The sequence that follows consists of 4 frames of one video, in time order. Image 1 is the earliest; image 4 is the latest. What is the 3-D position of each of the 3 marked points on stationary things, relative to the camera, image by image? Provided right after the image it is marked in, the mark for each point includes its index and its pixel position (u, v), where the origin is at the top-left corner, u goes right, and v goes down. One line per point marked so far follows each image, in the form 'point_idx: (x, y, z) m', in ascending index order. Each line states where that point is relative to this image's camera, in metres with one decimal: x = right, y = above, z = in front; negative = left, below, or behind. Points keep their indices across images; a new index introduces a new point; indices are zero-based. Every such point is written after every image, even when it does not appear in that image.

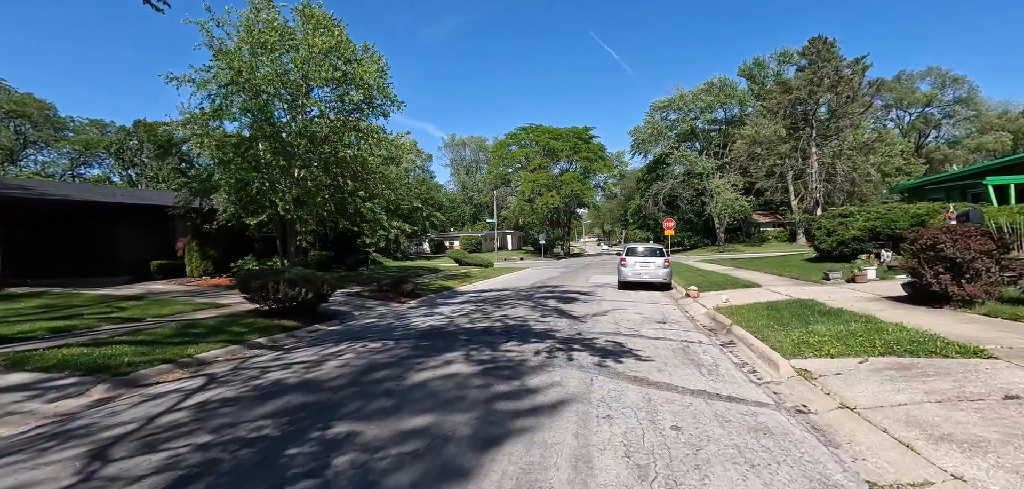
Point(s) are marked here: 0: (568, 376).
0: (+0.7, -1.7, +6.2) m
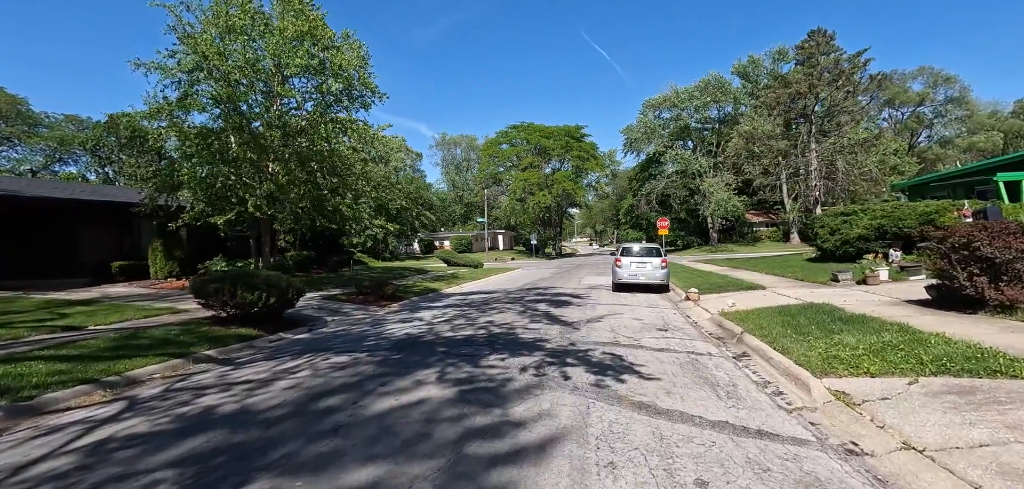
0: (+0.5, -1.7, +5.1) m
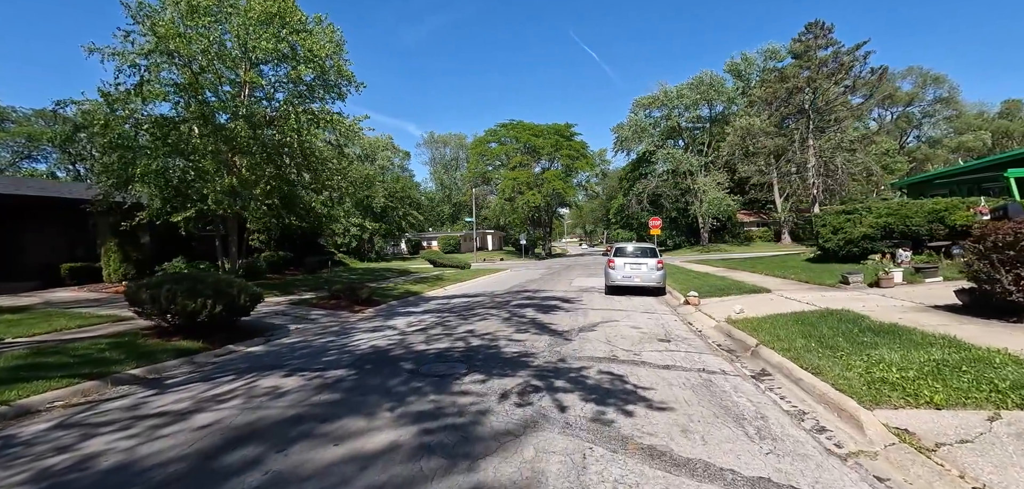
0: (+0.3, -1.7, +3.9) m
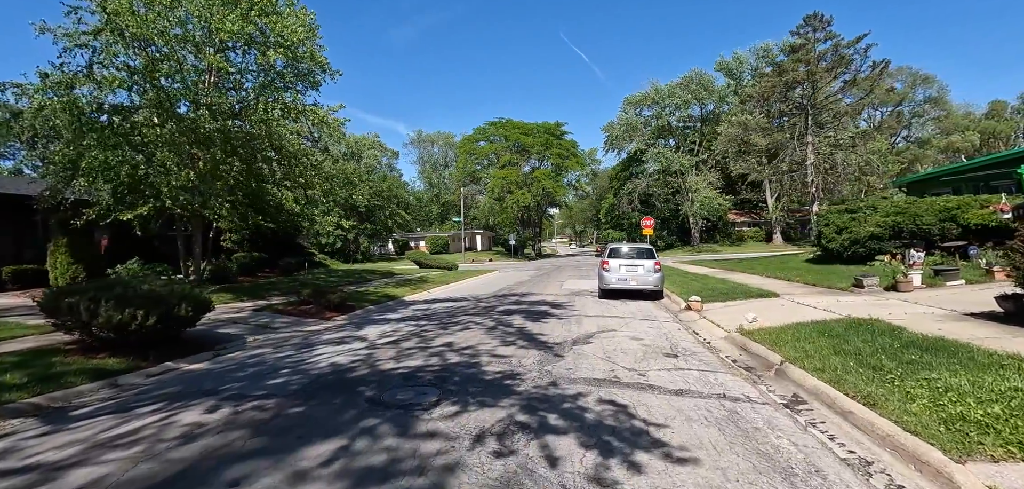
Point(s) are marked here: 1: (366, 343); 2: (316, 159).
0: (+0.1, -1.7, +2.8) m
1: (-2.8, -1.9, +9.2) m
2: (-8.1, +3.6, +19.8) m
